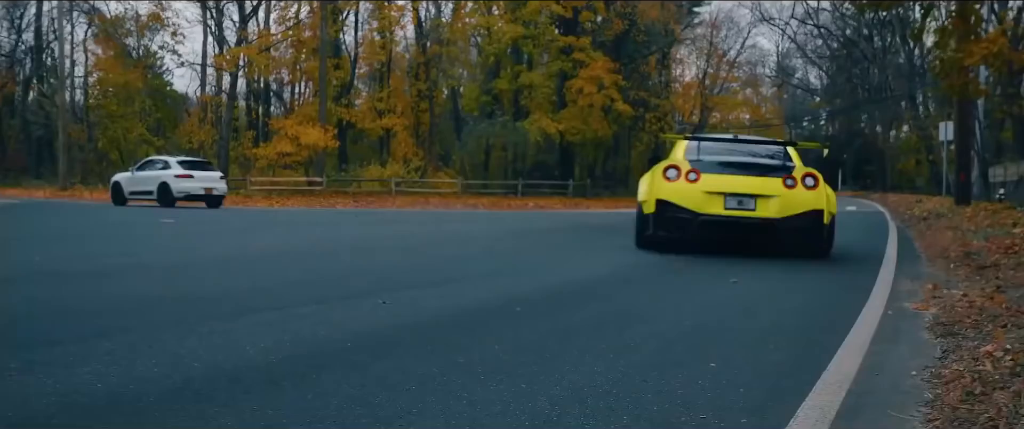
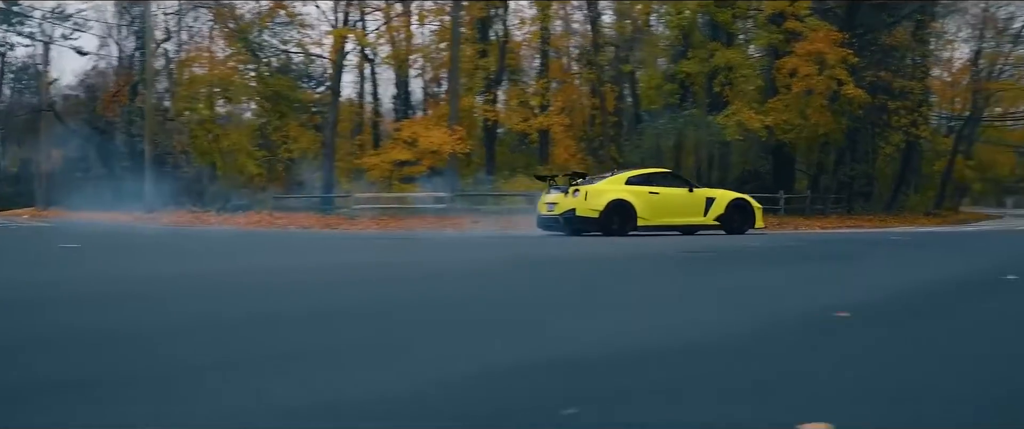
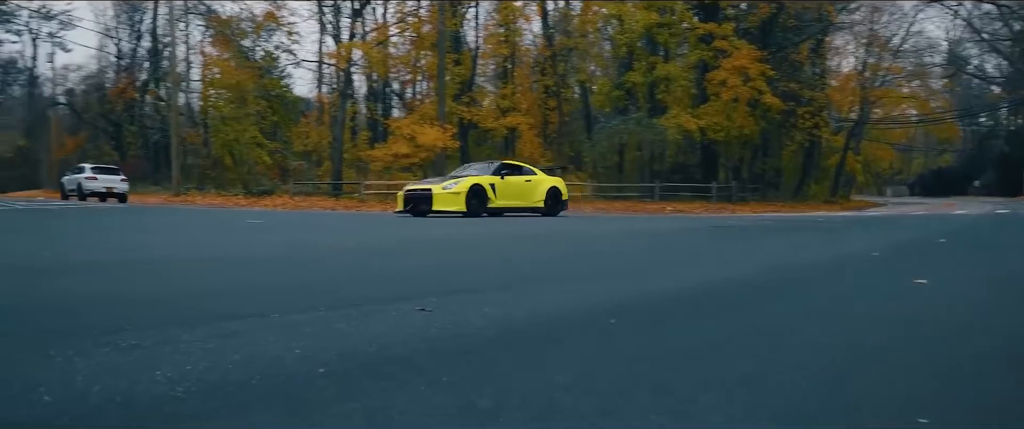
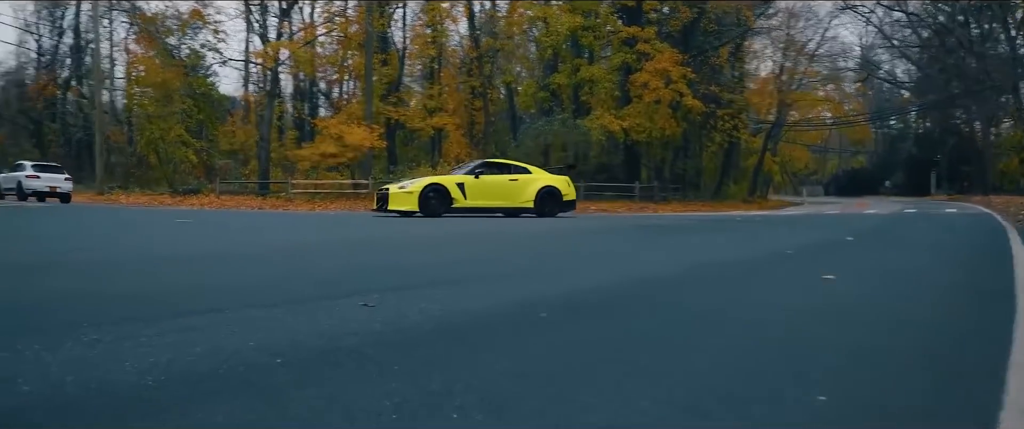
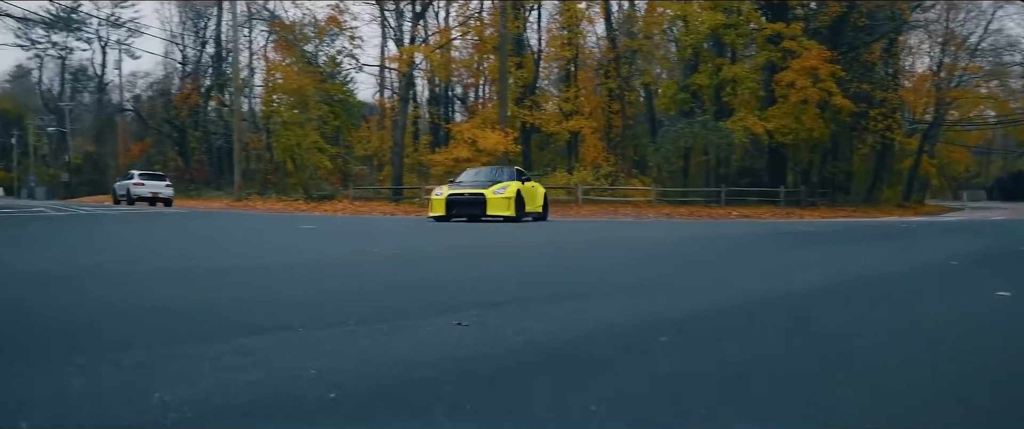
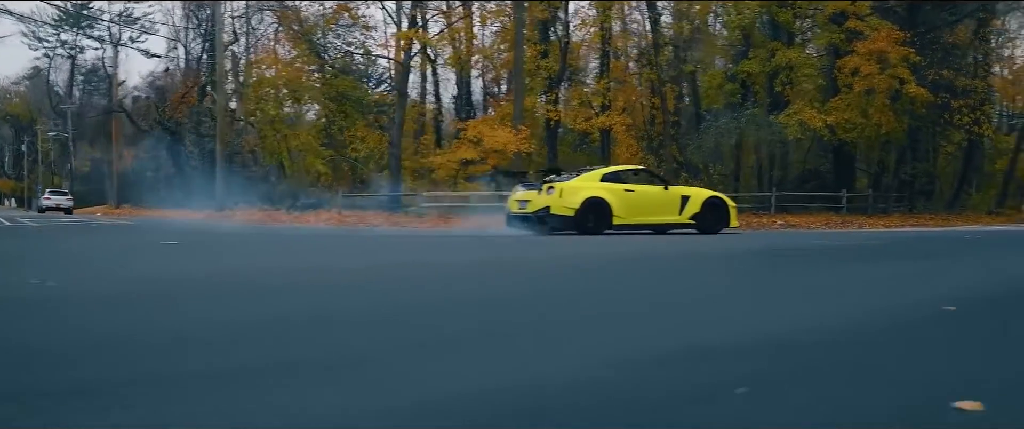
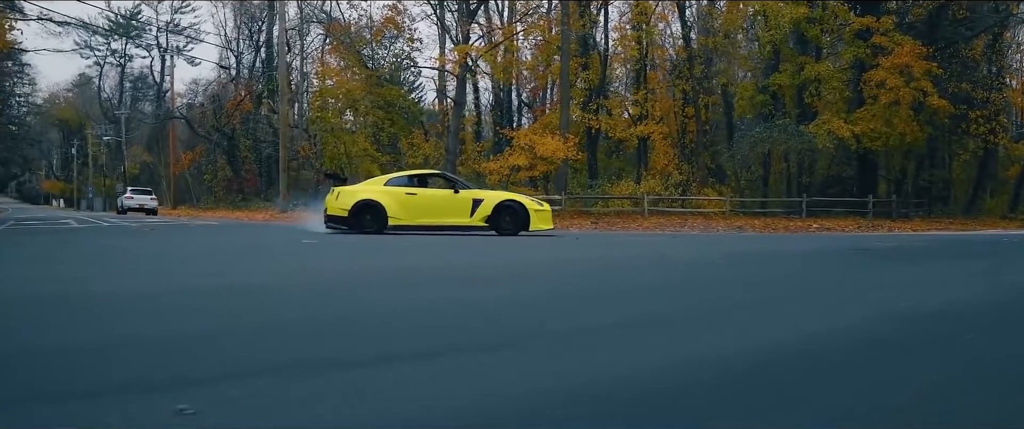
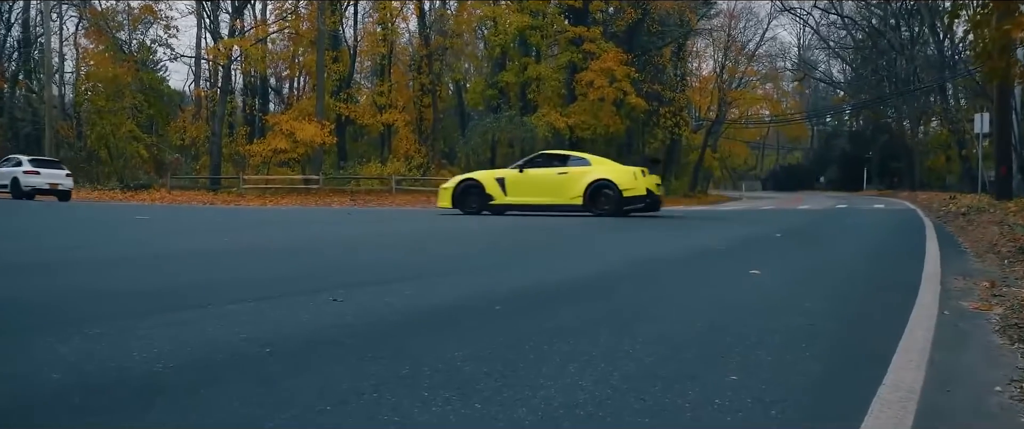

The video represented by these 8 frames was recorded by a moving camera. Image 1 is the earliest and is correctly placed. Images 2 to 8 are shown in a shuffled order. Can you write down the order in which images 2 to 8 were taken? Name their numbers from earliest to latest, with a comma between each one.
8, 4, 3, 5, 7, 6, 2
